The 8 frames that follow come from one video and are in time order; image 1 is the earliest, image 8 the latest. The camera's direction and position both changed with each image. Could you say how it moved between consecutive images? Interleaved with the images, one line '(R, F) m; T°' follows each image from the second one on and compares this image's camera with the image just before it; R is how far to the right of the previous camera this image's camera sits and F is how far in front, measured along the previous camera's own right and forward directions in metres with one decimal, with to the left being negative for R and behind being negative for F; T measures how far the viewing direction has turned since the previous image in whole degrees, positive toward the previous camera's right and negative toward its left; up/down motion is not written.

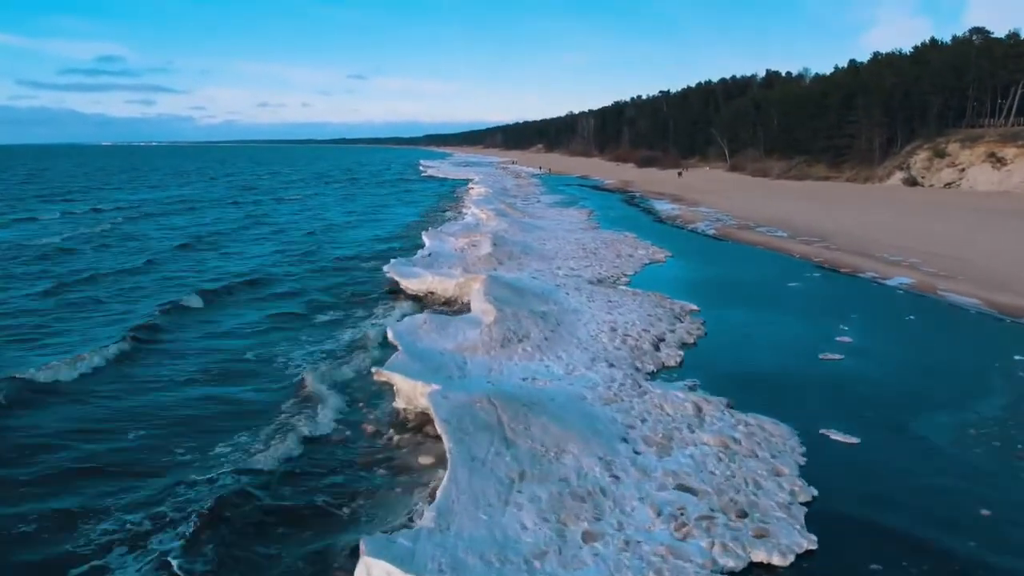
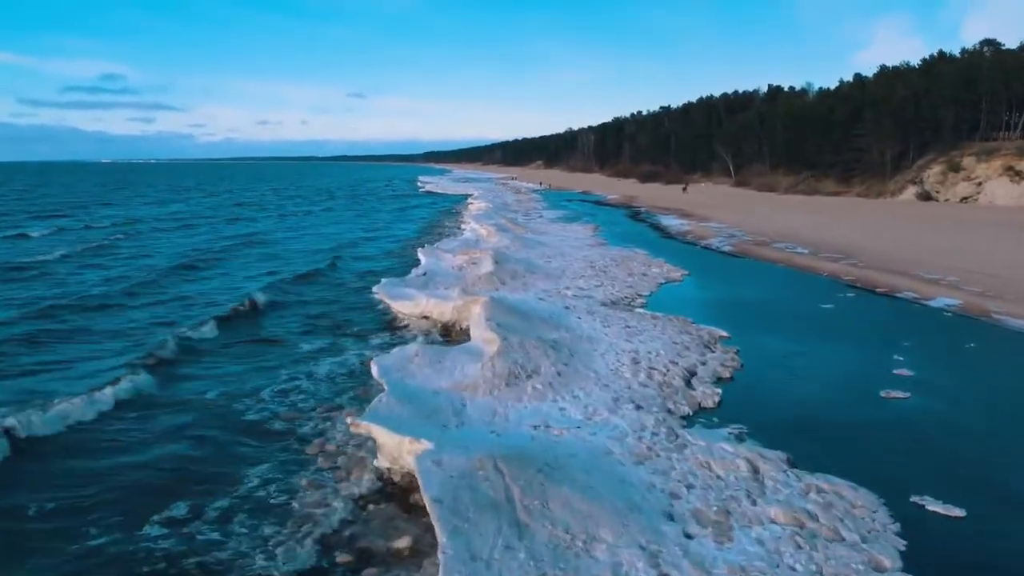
(-0.1, +1.8) m; 0°
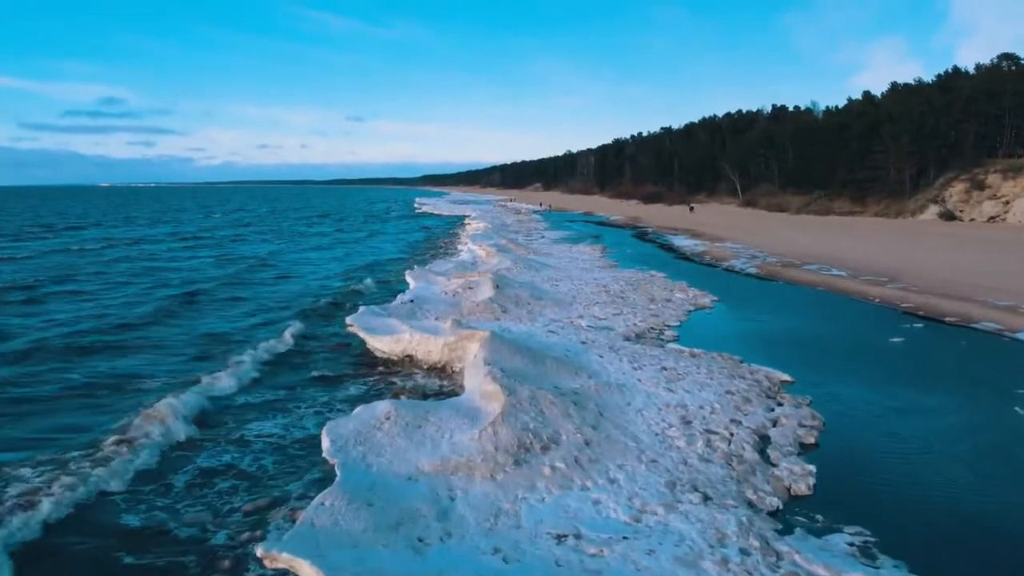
(-0.1, +2.9) m; 0°
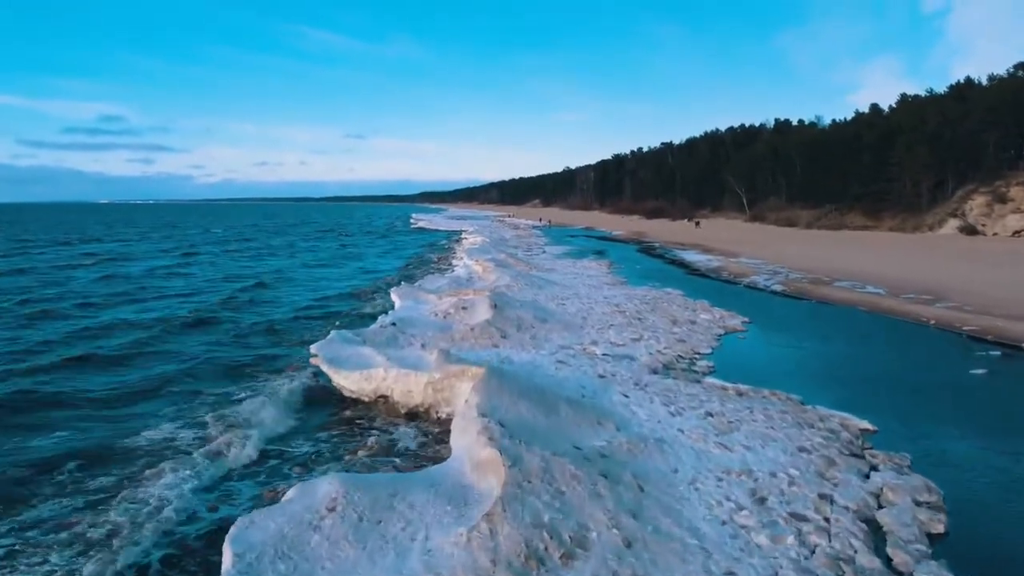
(0.0, +2.4) m; 0°
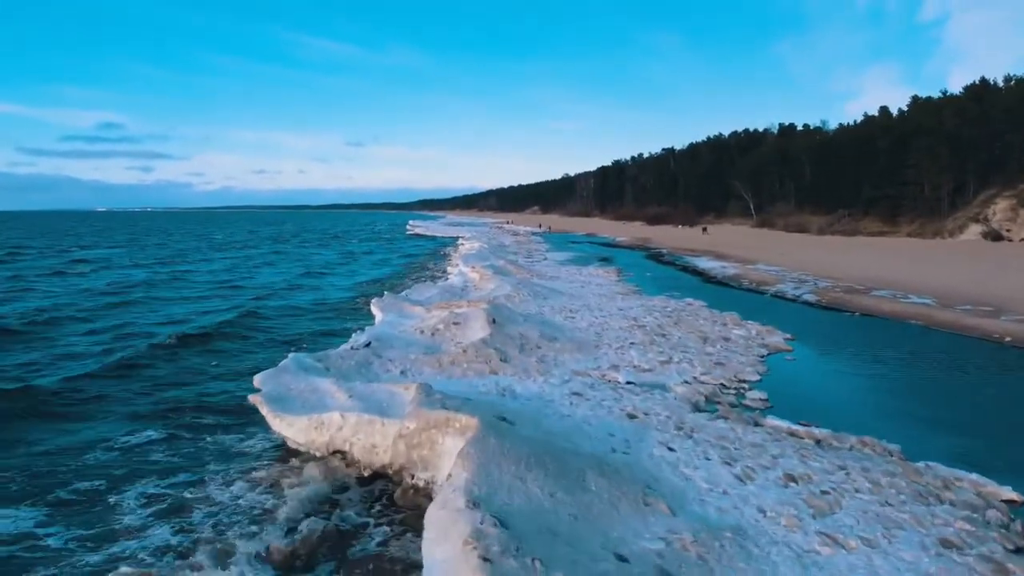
(0.0, +2.5) m; 0°
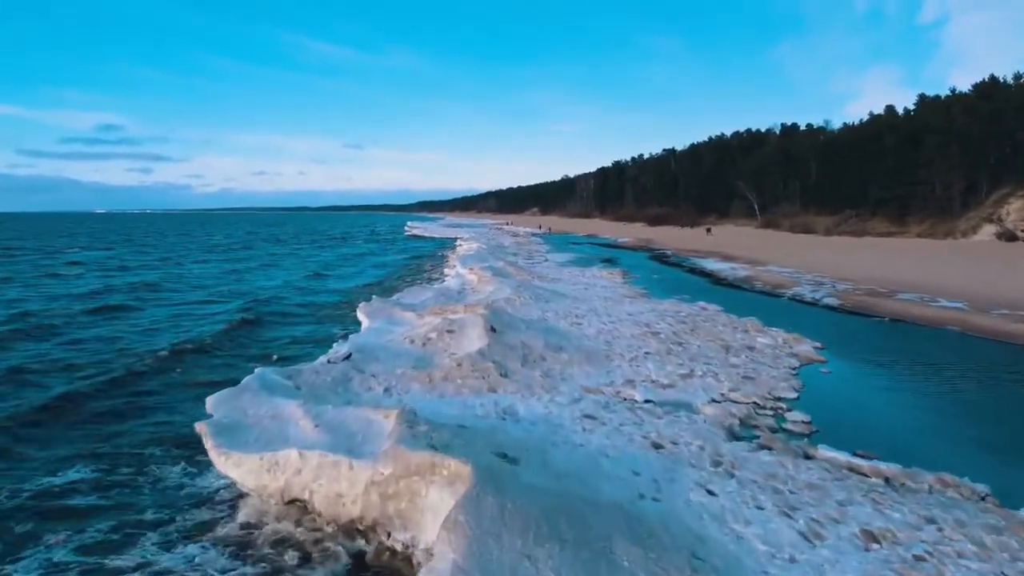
(0.0, +1.3) m; 0°
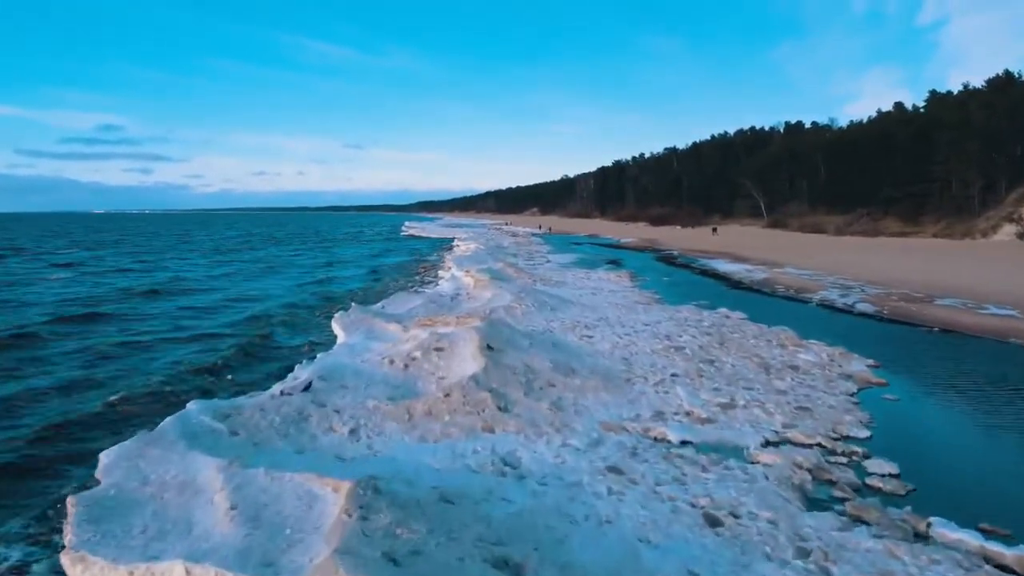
(0.0, +1.9) m; 0°
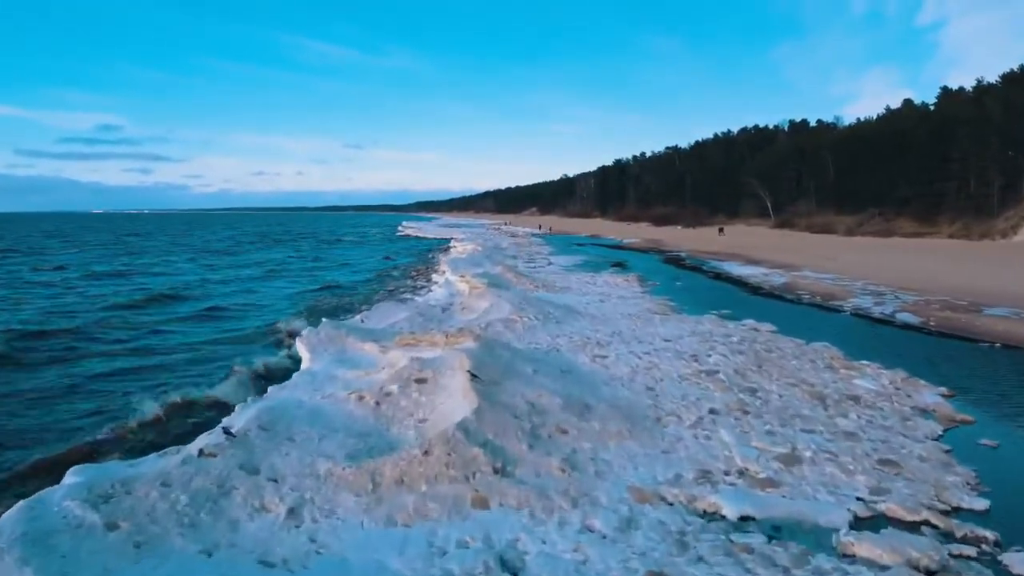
(0.0, +1.8) m; 0°
